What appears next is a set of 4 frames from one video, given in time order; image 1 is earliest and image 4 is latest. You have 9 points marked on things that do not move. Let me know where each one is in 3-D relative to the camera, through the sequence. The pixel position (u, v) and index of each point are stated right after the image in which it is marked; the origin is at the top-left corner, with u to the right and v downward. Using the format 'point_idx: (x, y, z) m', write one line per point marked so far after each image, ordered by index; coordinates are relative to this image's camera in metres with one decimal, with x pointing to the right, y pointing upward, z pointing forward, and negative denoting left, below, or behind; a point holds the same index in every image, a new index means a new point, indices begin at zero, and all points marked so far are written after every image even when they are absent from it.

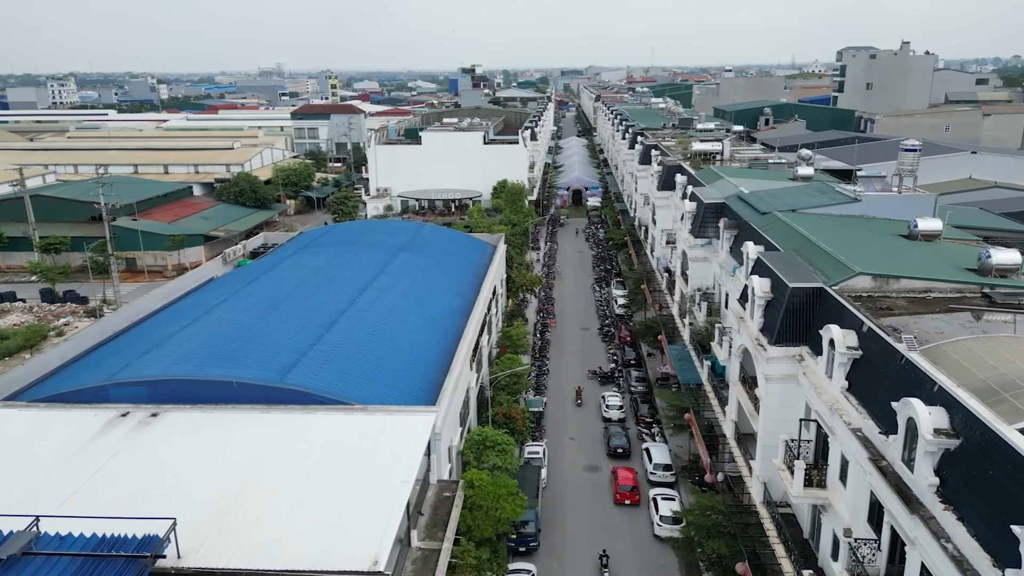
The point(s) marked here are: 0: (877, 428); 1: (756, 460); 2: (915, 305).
0: (+5.5, -2.1, +12.9) m
1: (+5.1, -3.6, +18.0) m
2: (+7.4, -0.3, +15.8) m
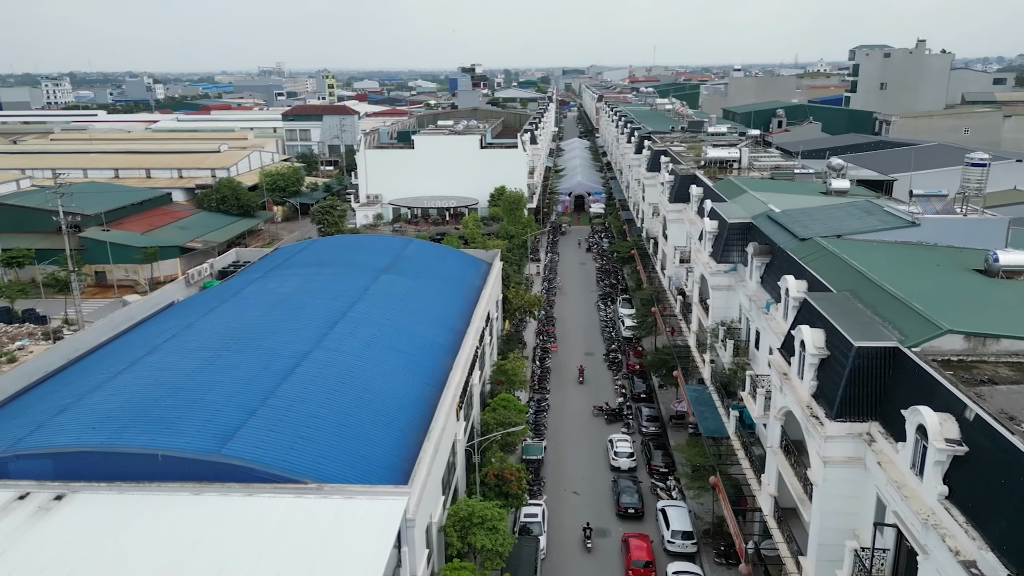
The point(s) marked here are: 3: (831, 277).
0: (+5.4, -3.0, +9.3) m
1: (+5.0, -4.5, +14.4) m
2: (+7.3, -1.2, +12.2) m
3: (+6.3, +0.2, +17.0) m
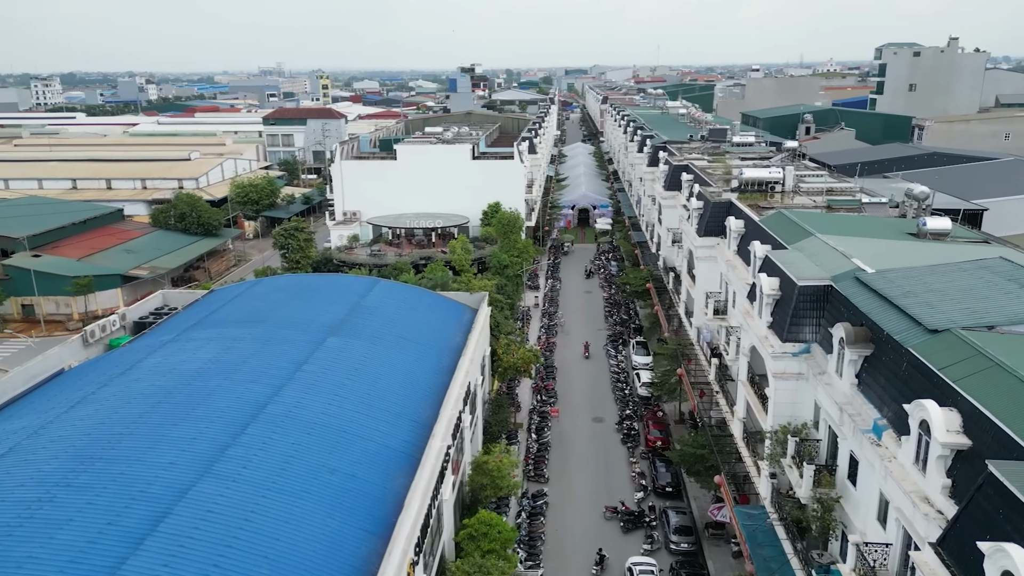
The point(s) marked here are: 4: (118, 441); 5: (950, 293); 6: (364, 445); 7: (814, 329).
0: (+5.0, -4.8, +2.5) m
1: (+4.6, -6.3, +7.6) m
2: (+6.9, -3.0, +5.4) m
3: (+6.0, -1.5, +10.2) m
4: (-7.2, -2.8, +15.9) m
5: (+7.2, -0.1, +14.0) m
6: (-3.0, -3.2, +17.3) m
7: (+5.9, -0.8, +16.6) m
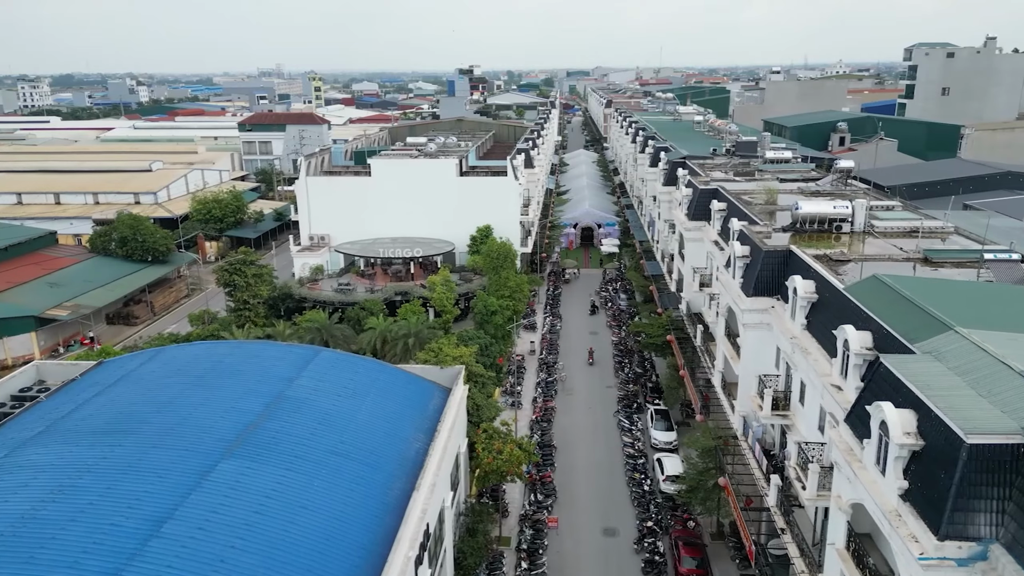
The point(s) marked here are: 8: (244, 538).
0: (+4.5, -6.6, -4.4) m
1: (+4.1, -8.1, +0.6) m
2: (+6.4, -4.8, -1.6) m
3: (+5.5, -3.3, +3.2) m
4: (-7.6, -4.7, +8.9) m
5: (+6.8, -1.9, +7.0) m
6: (-3.4, -5.0, +10.3) m
7: (+5.4, -2.6, +9.7) m
8: (-4.1, -3.9, +13.2) m
